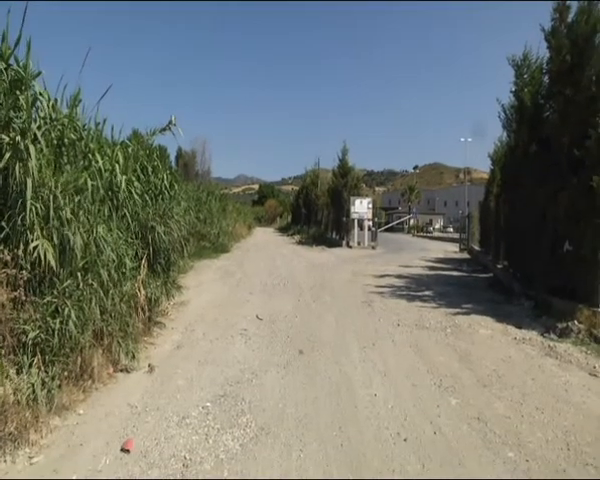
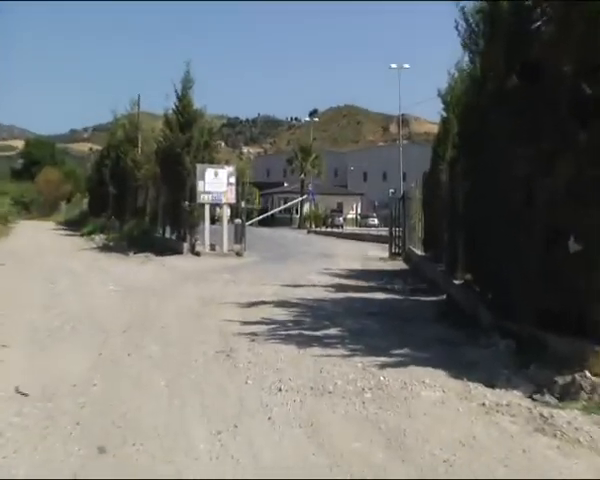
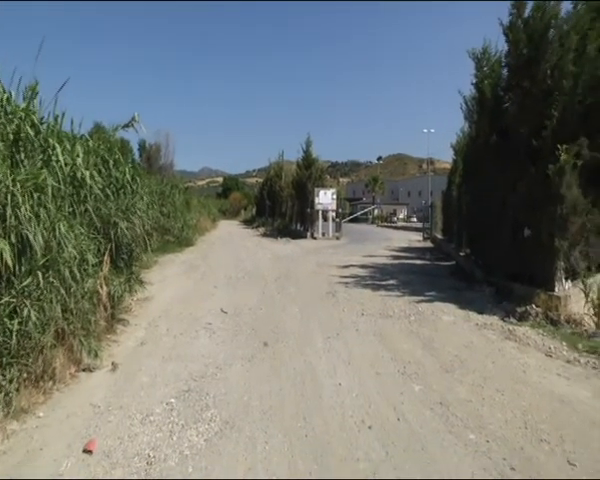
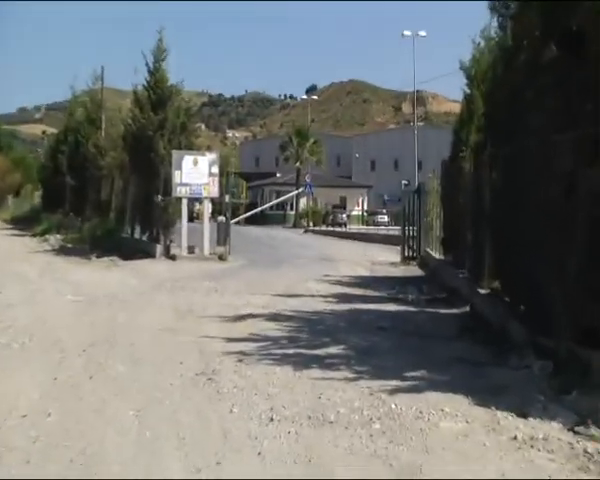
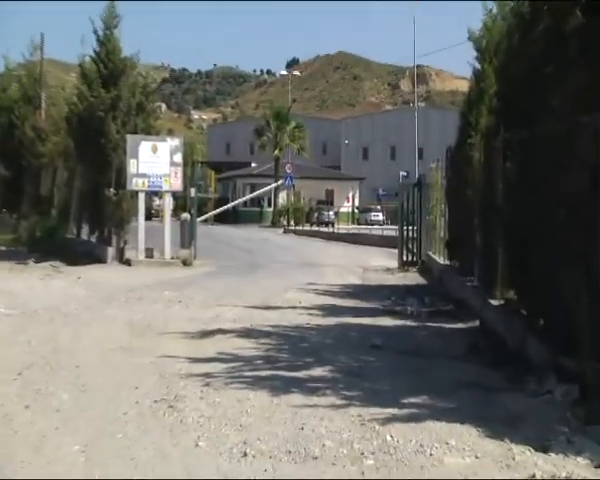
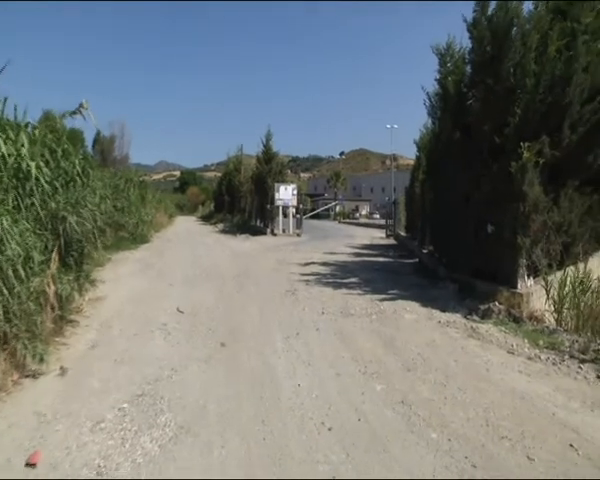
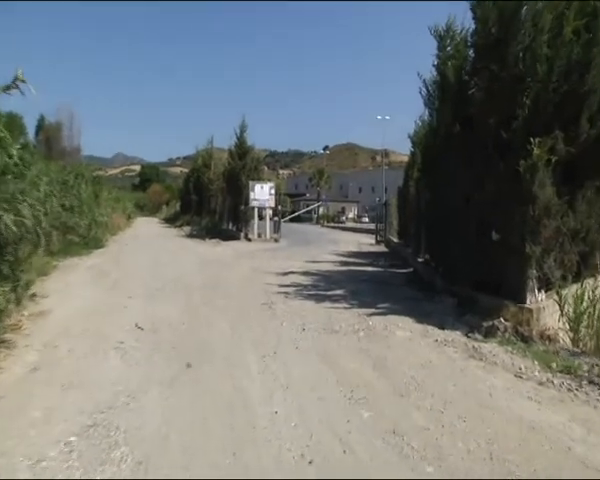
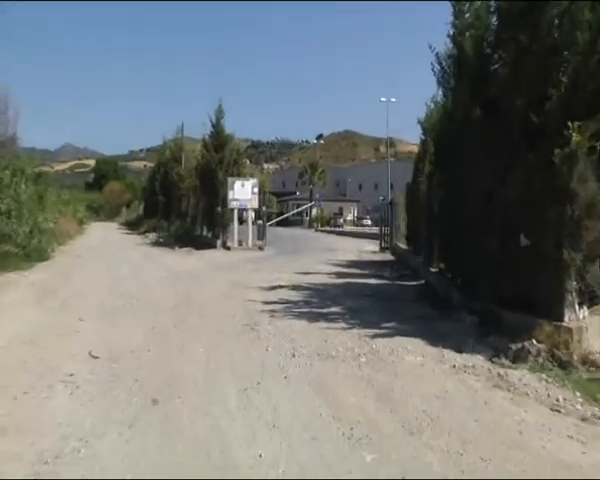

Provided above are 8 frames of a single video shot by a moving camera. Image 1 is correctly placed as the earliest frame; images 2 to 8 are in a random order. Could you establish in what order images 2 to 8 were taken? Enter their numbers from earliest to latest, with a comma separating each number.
3, 6, 7, 8, 2, 4, 5
